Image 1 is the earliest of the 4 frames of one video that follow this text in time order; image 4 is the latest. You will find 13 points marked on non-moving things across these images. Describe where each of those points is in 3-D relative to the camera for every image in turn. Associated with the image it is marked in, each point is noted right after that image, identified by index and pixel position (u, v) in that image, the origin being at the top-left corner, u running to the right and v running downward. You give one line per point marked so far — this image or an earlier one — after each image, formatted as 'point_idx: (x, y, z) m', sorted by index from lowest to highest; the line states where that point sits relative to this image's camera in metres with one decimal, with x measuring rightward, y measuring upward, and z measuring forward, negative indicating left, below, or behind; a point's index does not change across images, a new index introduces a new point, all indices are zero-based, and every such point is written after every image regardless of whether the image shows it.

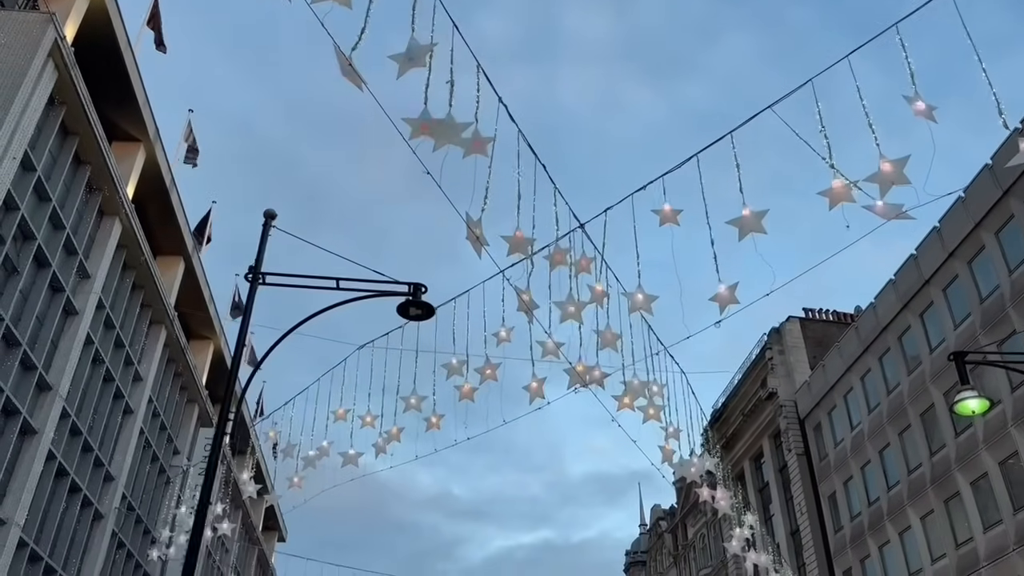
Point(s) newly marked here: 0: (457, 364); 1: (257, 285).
0: (-0.9, -1.1, +13.5) m
1: (-3.2, +0.1, +11.0) m
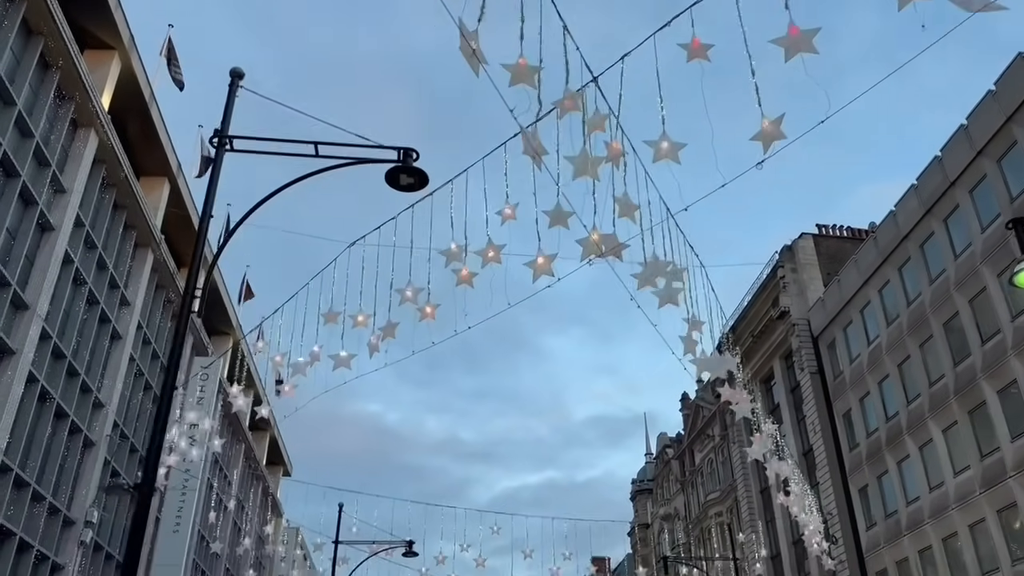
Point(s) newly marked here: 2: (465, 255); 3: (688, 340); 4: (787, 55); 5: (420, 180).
0: (-0.8, +0.6, +12.2) m
1: (-3.2, +1.5, +9.7) m
2: (-0.7, +0.5, +12.2) m
3: (+2.6, -0.8, +12.9) m
4: (+2.7, +2.3, +8.7) m
5: (-1.0, +1.2, +9.7) m
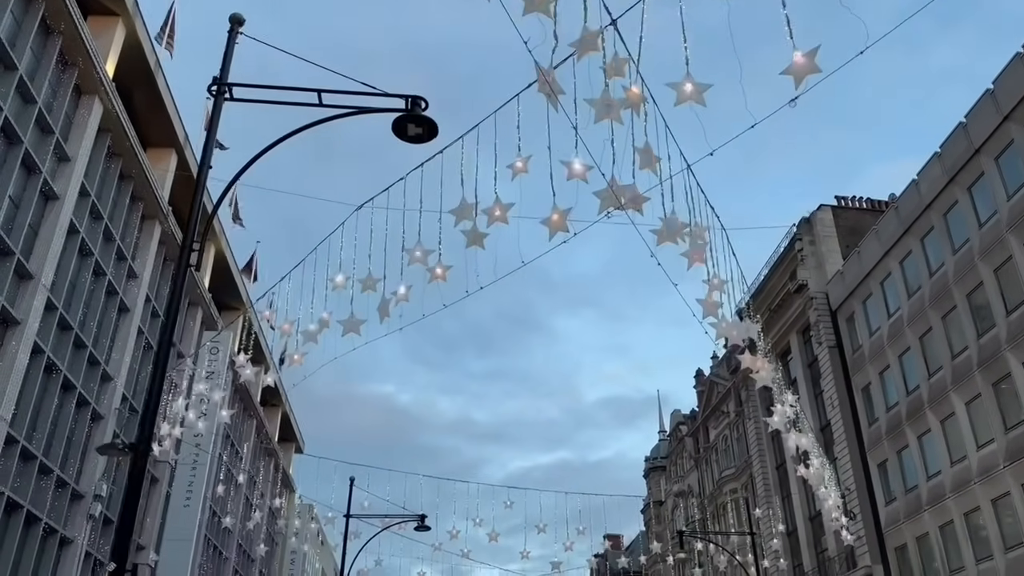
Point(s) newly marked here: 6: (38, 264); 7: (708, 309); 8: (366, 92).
0: (-0.6, +1.1, +11.7) m
1: (-3.0, +2.0, +9.2) m
2: (-0.5, +1.0, +11.7) m
3: (+2.8, -0.2, +12.4) m
4: (+2.9, +2.8, +8.2) m
5: (-0.9, +1.7, +9.2) m
6: (-10.9, +0.5, +20.0) m
7: (+2.8, -0.3, +12.3) m
8: (-1.7, +2.2, +10.0) m
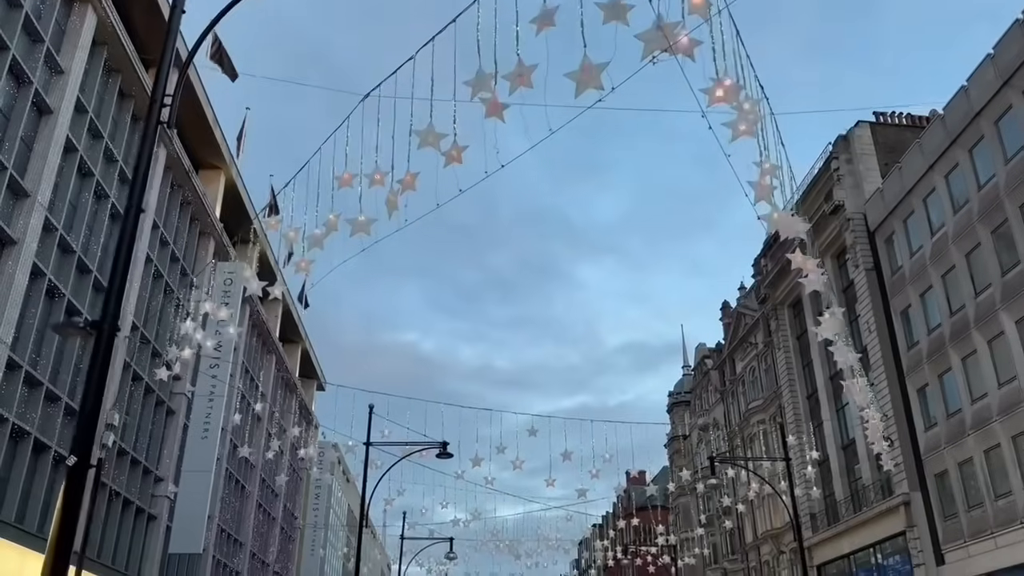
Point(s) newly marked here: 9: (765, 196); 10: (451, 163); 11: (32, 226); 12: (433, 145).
0: (-0.3, +2.5, +10.4) m
1: (-2.8, +3.2, +7.9) m
2: (-0.2, +2.4, +10.4) m
3: (+3.2, +1.2, +11.1) m
4: (+3.1, +3.9, +6.6) m
5: (-0.6, +2.9, +7.9) m
6: (-10.4, +2.3, +18.9) m
7: (+3.1, +1.2, +11.0) m
8: (-1.4, +3.5, +8.6) m
9: (+3.2, +1.1, +11.1) m
10: (-0.8, +1.5, +10.9) m
11: (-10.3, +1.3, +18.6) m
12: (-1.0, +1.8, +11.1) m
